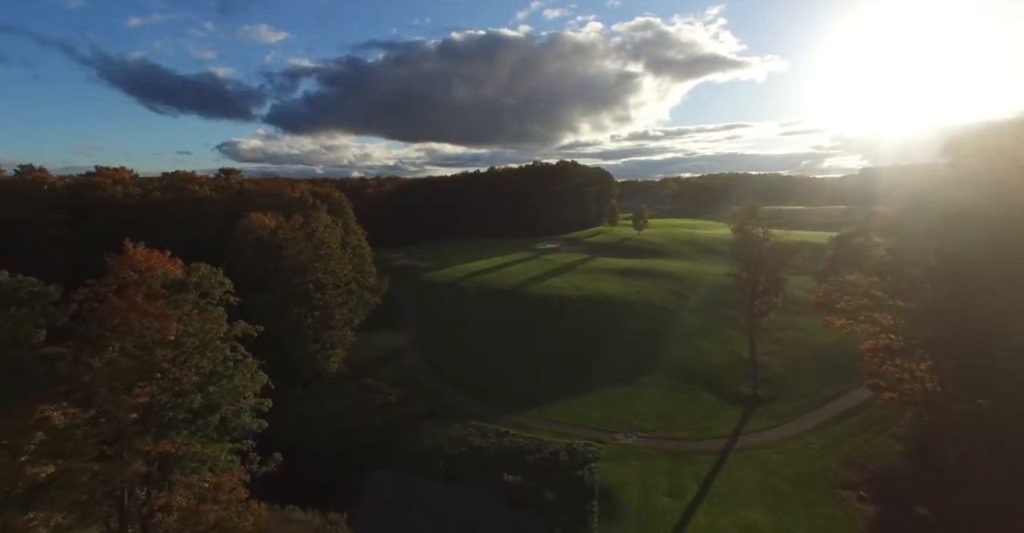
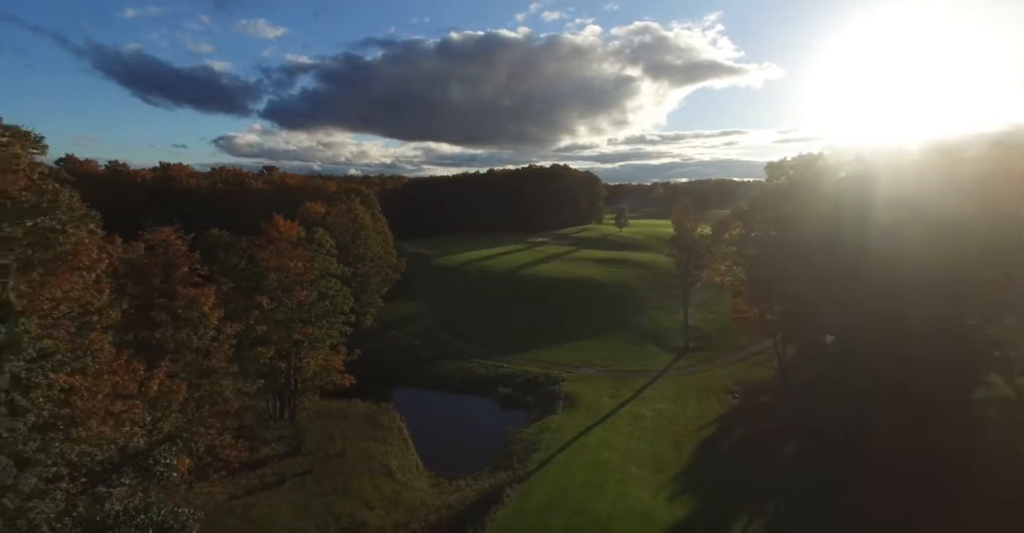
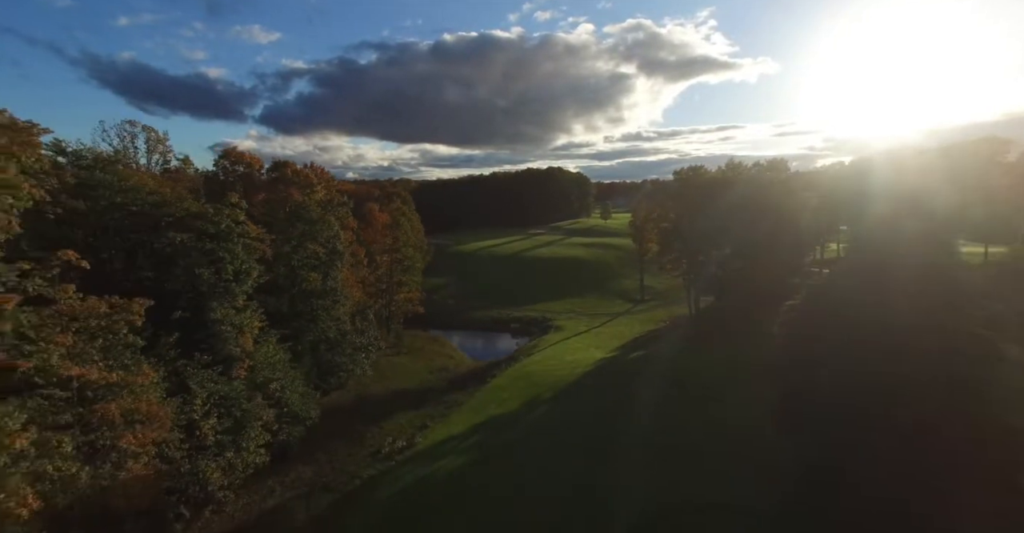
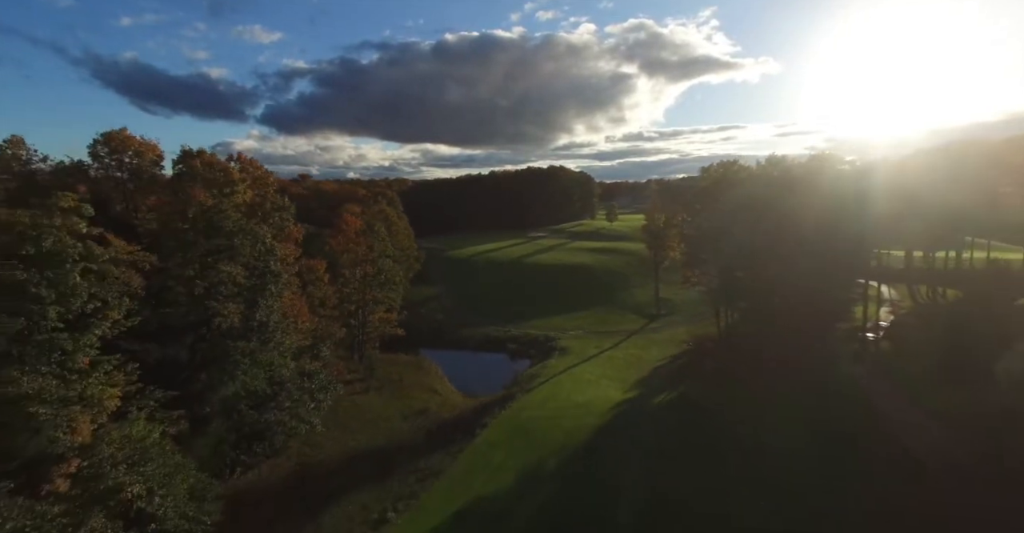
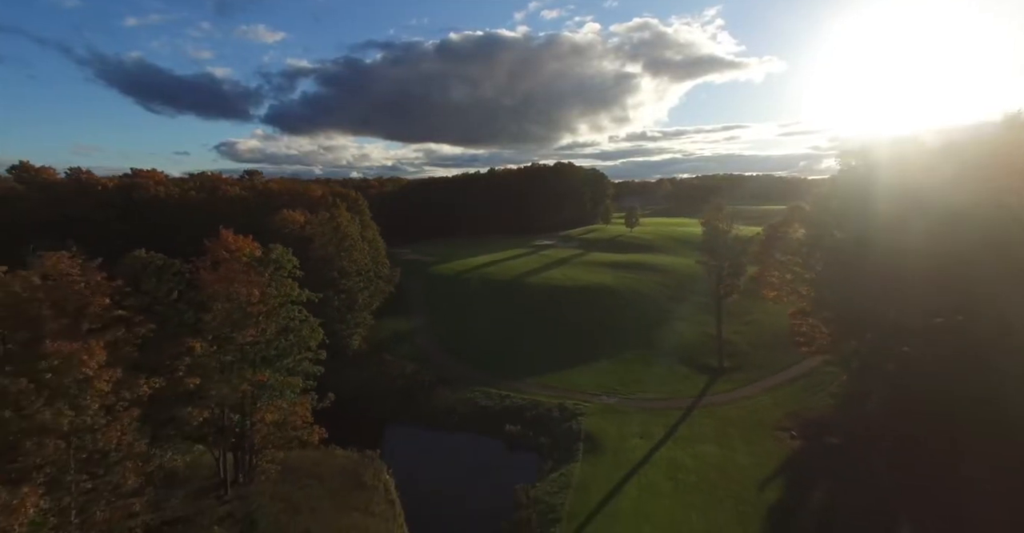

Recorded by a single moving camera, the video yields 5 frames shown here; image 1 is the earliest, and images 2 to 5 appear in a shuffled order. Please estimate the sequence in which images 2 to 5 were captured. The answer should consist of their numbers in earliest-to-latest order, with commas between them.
5, 2, 4, 3
